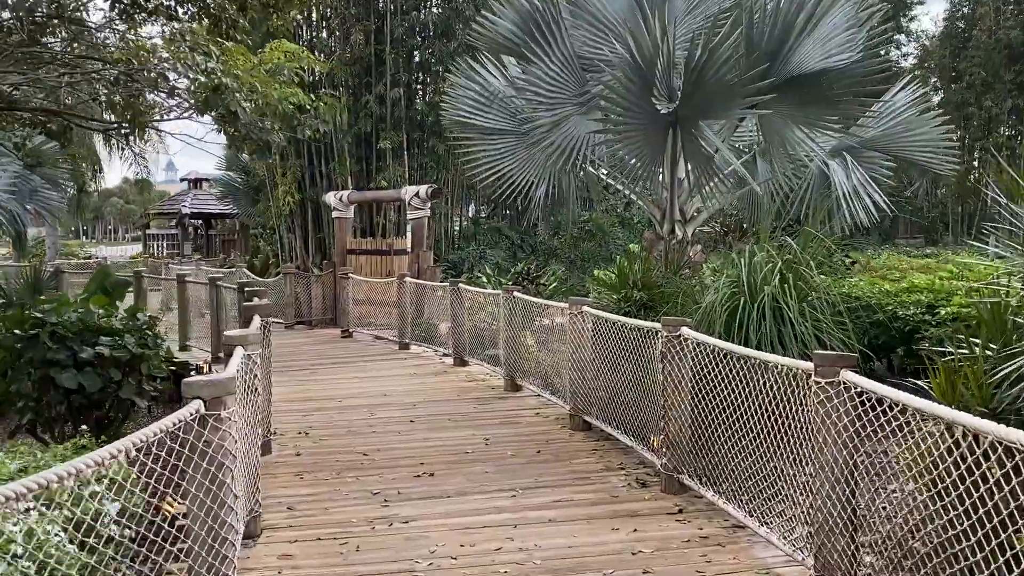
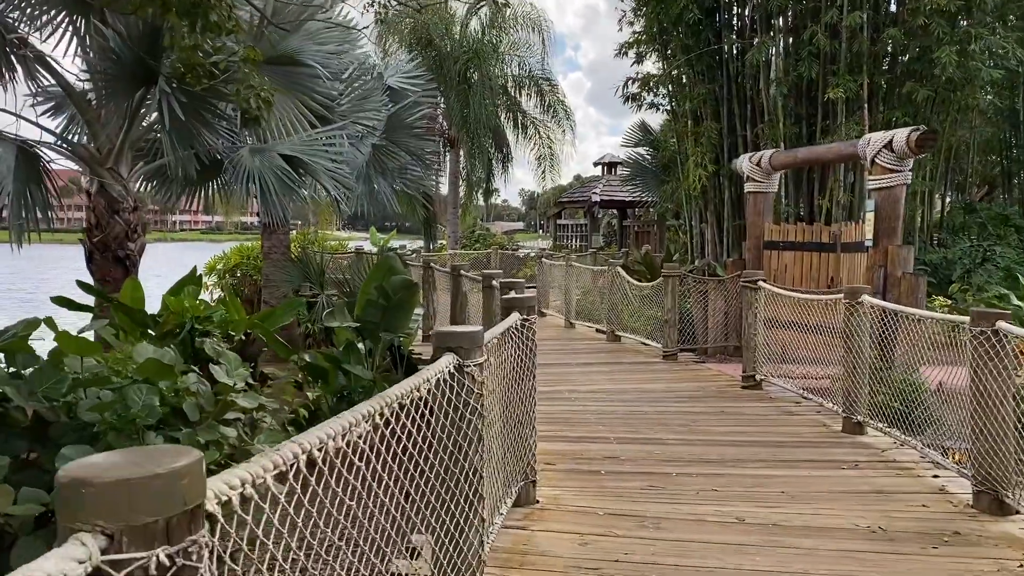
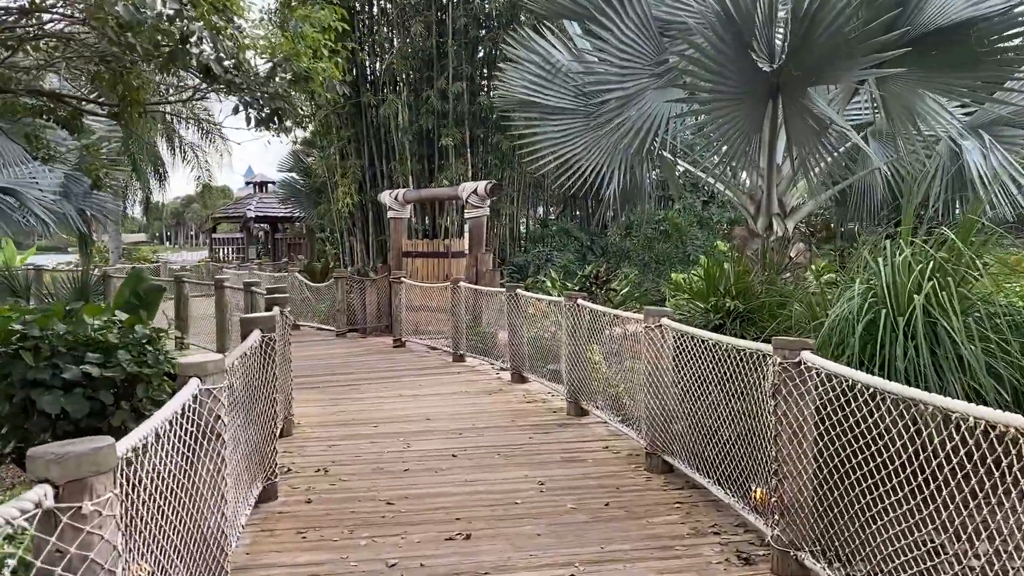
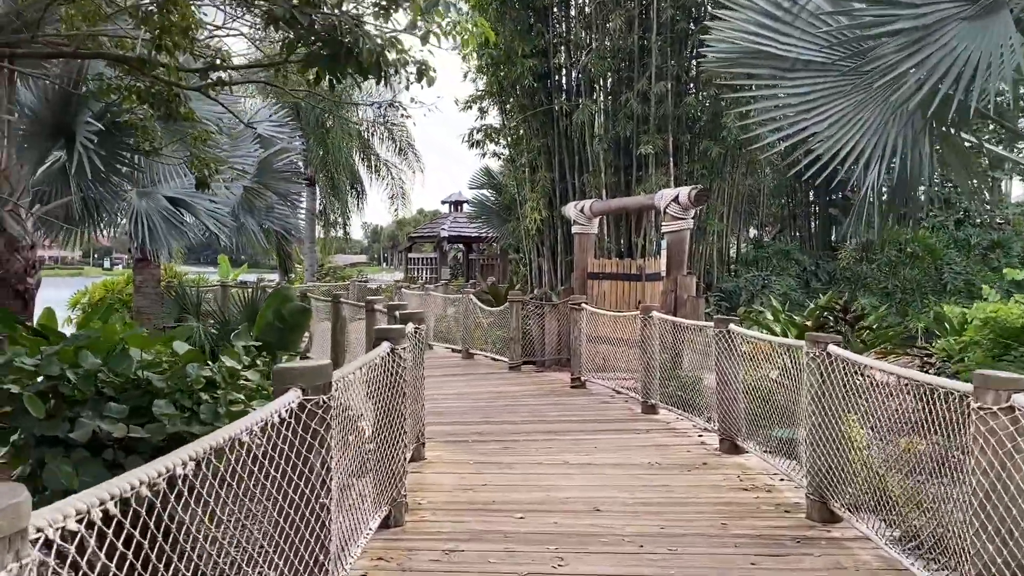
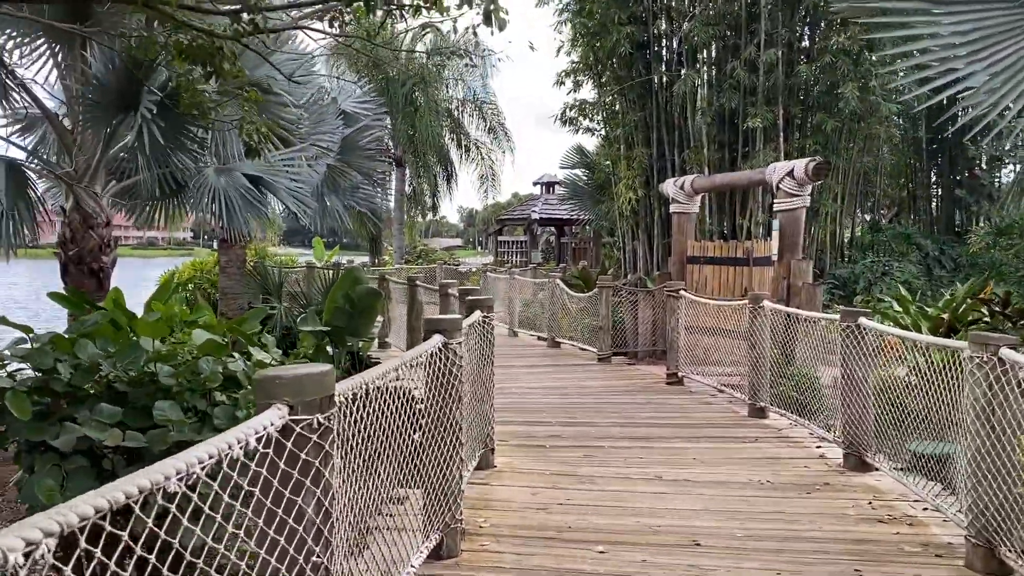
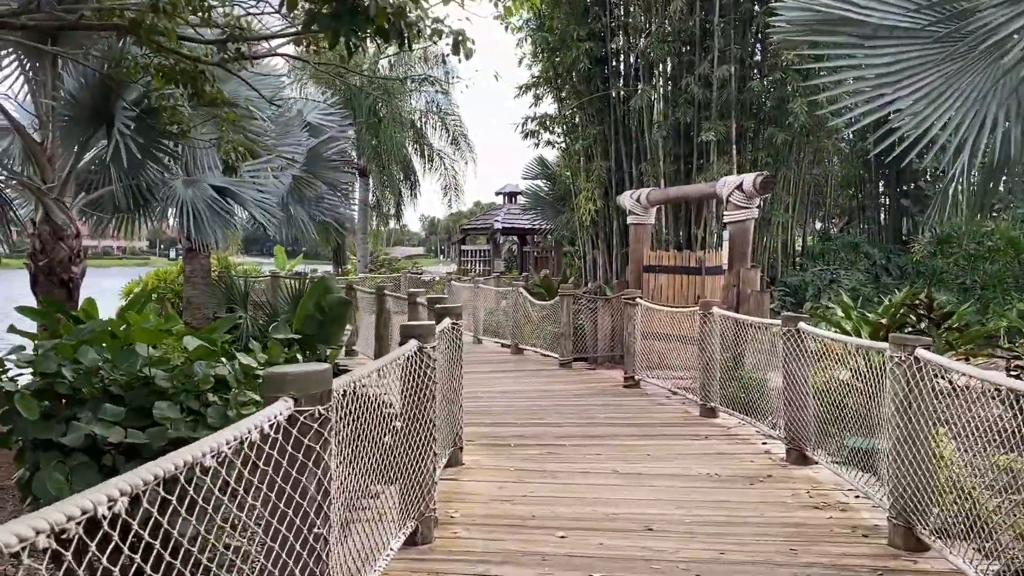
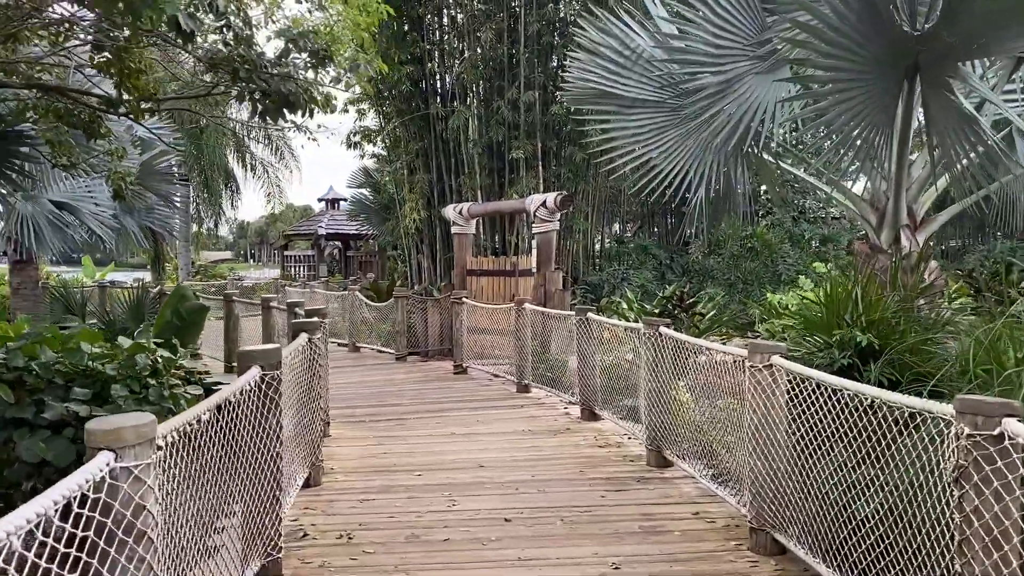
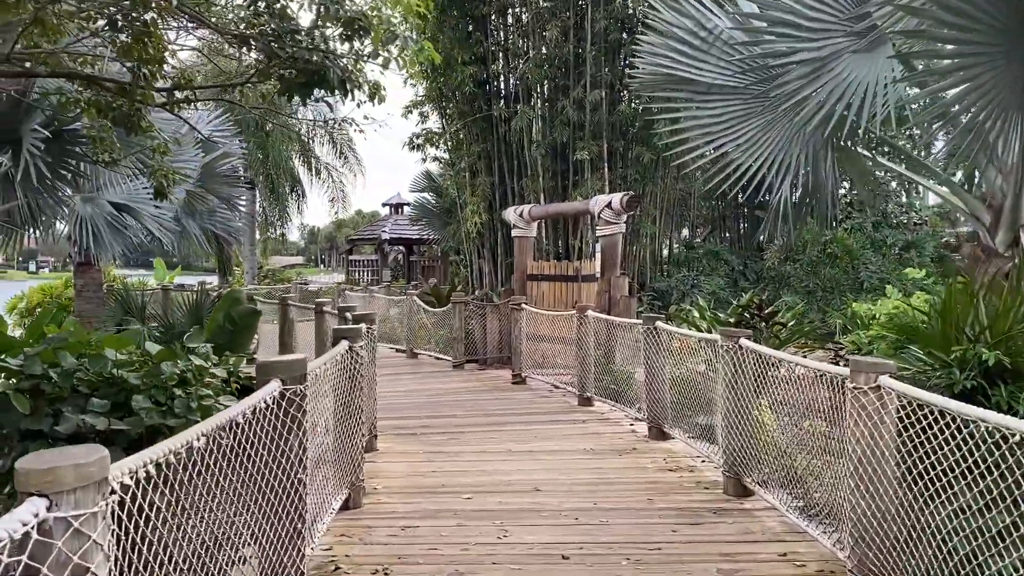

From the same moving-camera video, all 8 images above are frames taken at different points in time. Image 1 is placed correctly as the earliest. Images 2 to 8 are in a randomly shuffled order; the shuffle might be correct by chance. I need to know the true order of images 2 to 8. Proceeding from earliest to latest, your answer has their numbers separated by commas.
3, 7, 8, 4, 6, 5, 2
